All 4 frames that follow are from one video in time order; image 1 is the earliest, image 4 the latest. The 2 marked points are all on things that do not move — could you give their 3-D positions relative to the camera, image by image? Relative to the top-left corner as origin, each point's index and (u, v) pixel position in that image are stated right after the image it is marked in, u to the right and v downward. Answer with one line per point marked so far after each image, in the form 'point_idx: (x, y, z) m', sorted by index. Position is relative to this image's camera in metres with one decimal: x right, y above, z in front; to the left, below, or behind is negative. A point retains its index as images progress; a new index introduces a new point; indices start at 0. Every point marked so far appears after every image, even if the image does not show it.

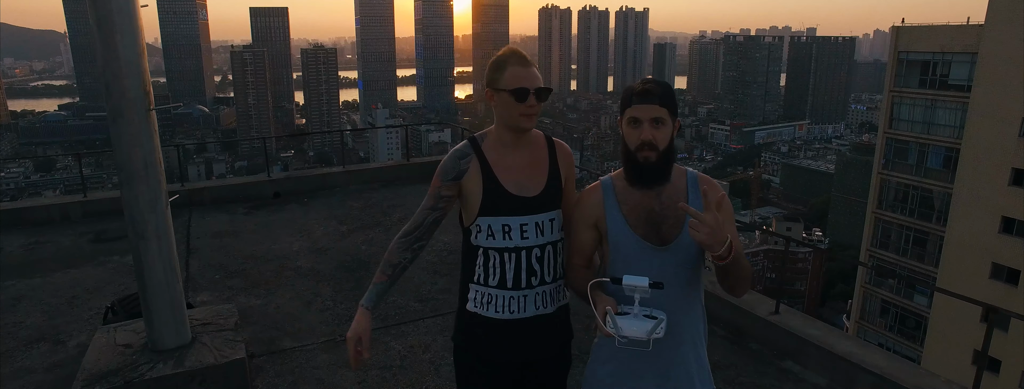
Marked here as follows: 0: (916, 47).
0: (+5.6, +2.0, +8.0) m
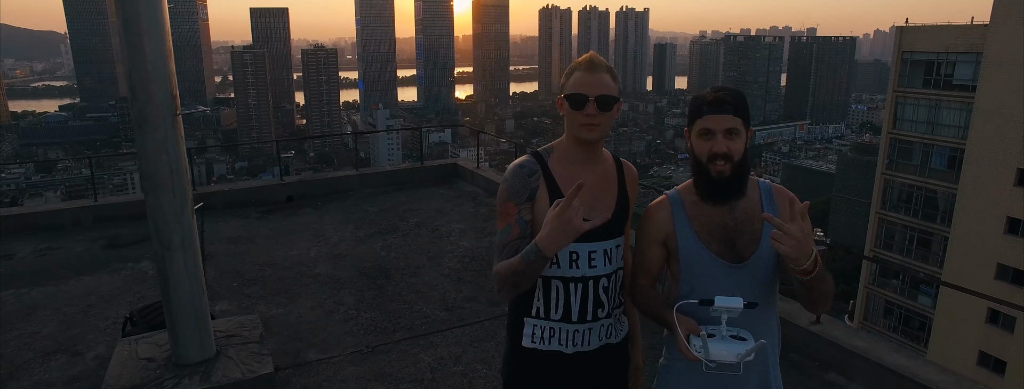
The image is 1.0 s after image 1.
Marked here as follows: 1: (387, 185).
0: (+5.7, +2.0, +8.0) m
1: (-1.1, +0.1, +4.8) m
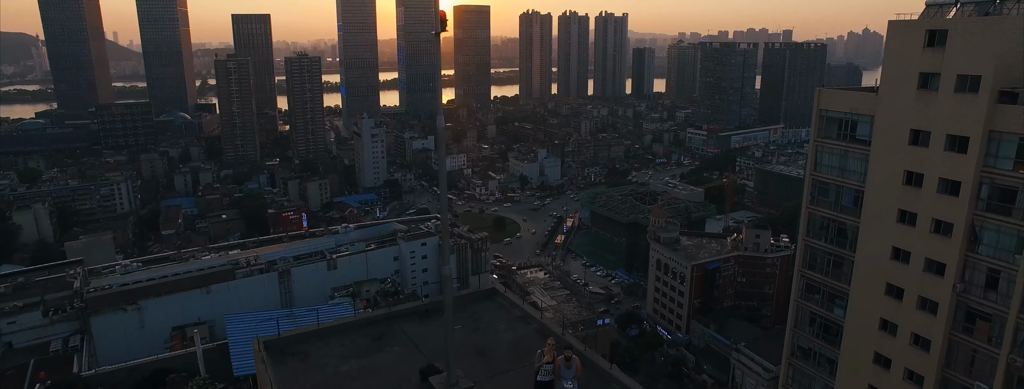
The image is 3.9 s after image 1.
0: (+5.5, +1.5, +9.9) m
1: (-1.1, -0.5, +6.5) m
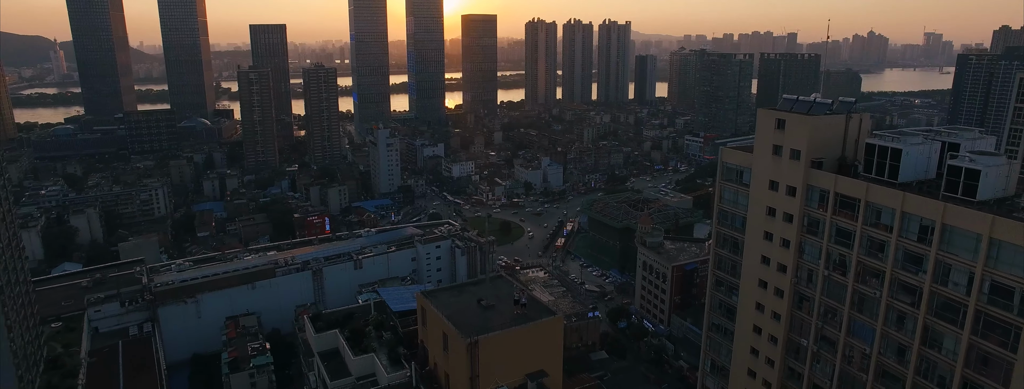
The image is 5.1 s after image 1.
0: (+5.5, +0.9, +14.7) m
1: (-1.1, -1.1, +11.3) m
